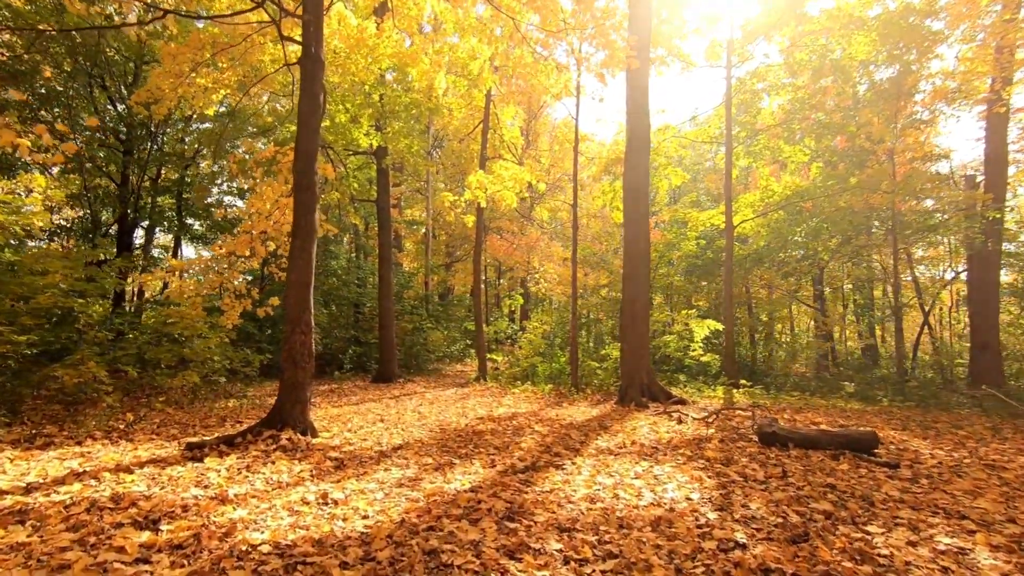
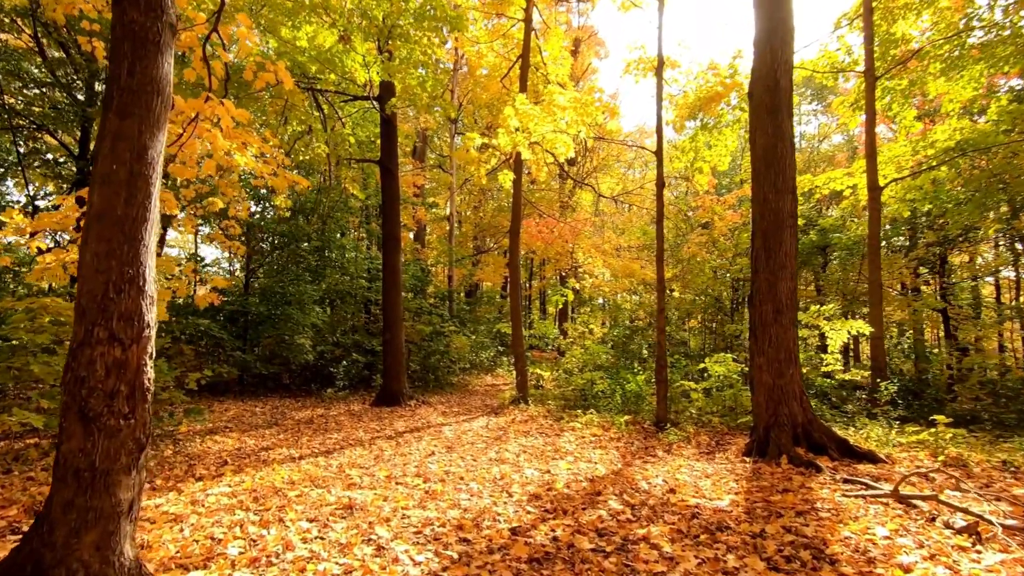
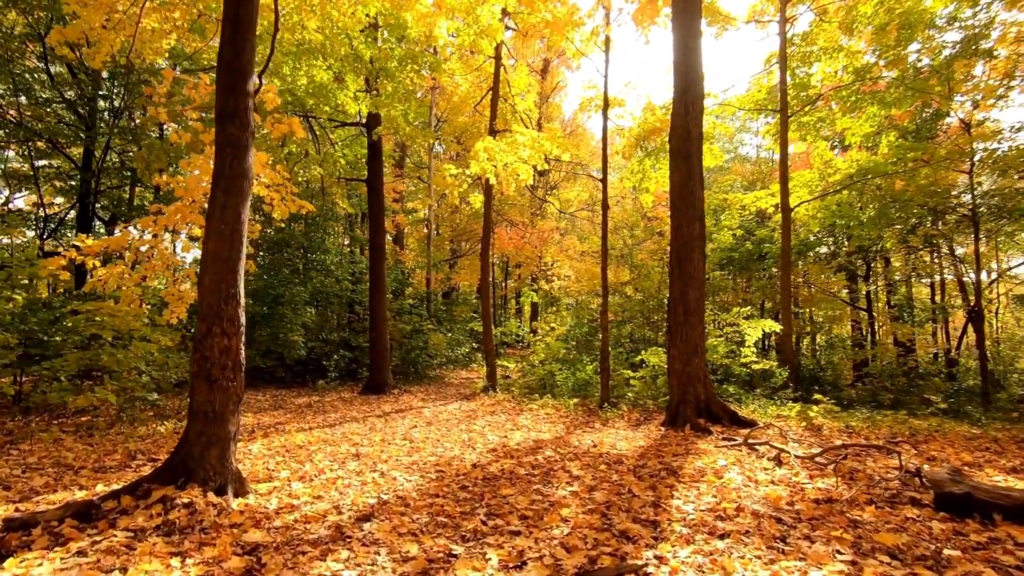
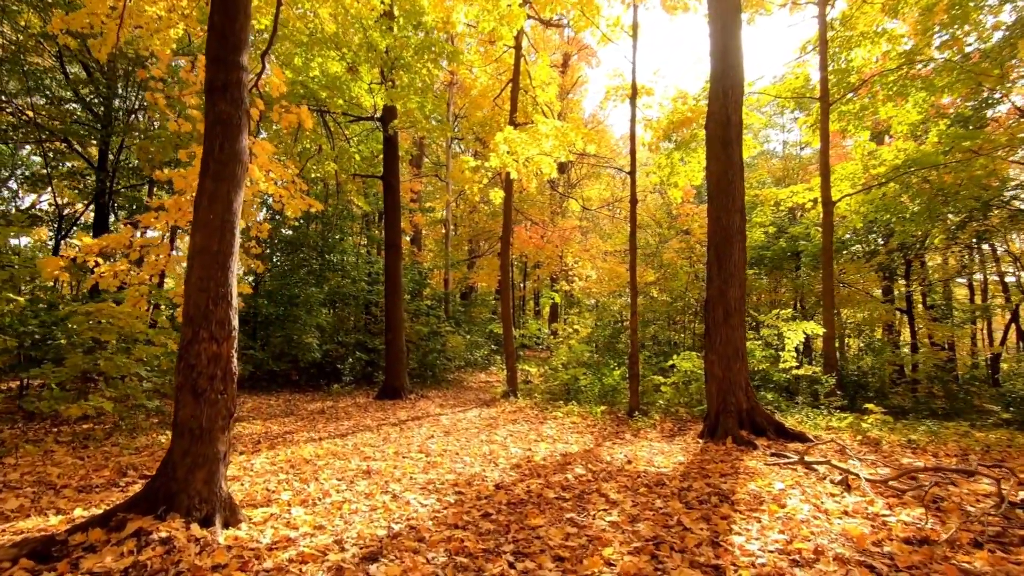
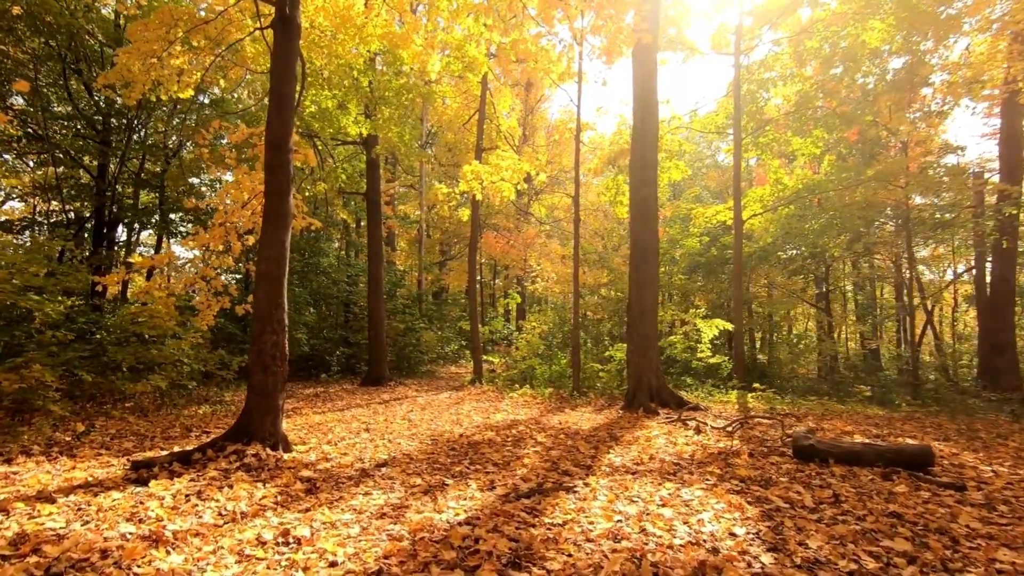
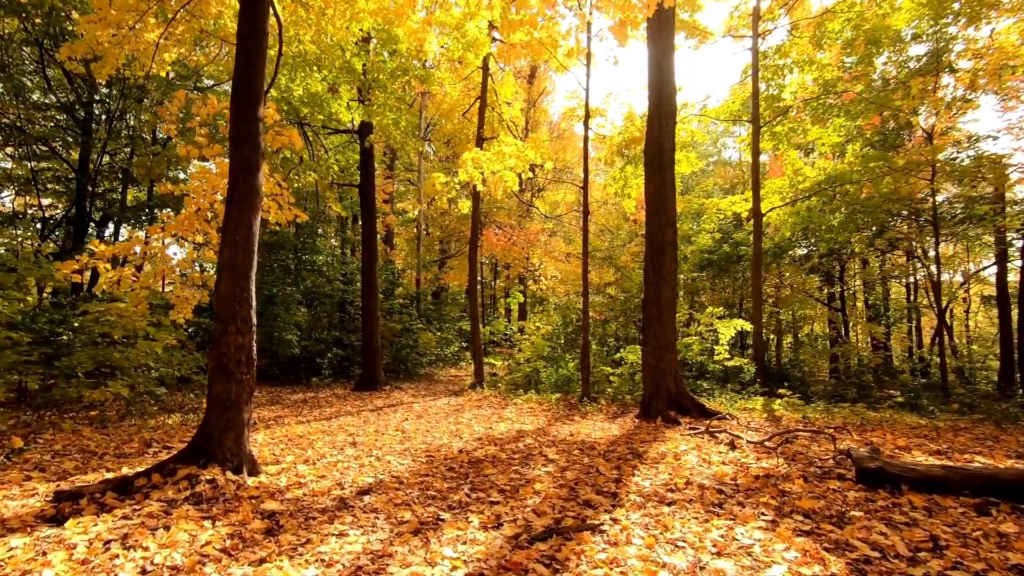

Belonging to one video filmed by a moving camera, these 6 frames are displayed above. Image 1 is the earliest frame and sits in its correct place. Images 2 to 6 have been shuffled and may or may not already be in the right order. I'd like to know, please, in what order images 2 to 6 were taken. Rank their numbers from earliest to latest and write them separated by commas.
5, 6, 3, 4, 2
